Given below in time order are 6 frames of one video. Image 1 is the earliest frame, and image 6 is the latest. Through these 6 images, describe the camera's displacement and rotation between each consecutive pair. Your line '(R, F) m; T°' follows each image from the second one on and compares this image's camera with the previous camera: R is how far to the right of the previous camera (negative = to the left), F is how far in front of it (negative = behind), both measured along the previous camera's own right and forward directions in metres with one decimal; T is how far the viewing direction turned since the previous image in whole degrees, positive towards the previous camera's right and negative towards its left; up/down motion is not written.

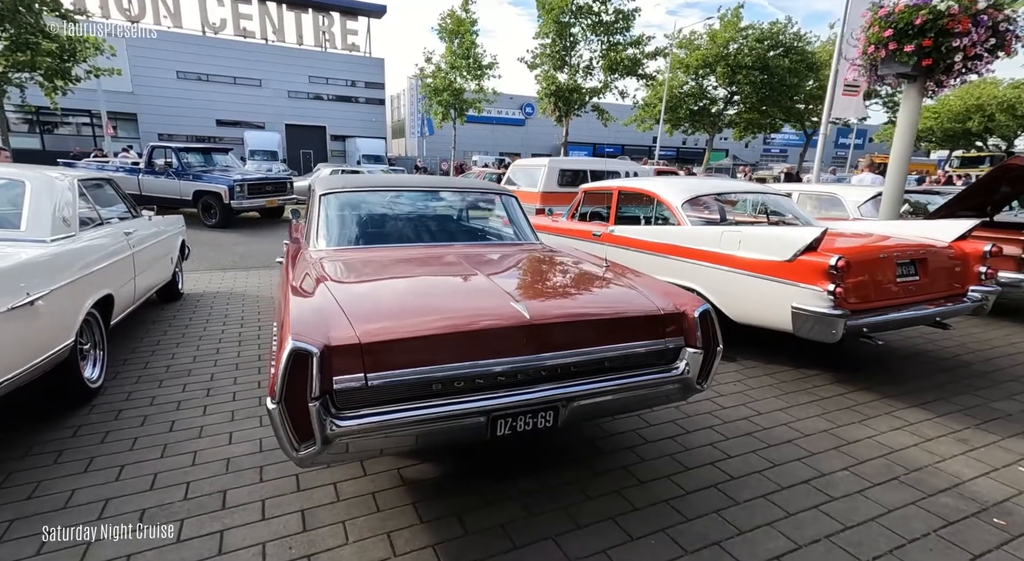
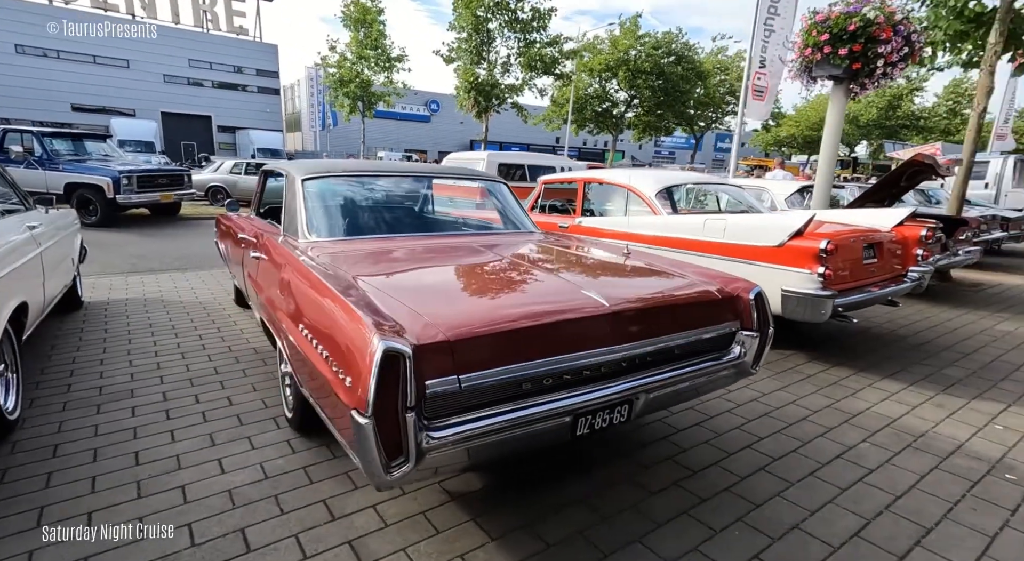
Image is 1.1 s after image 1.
(-0.7, +0.3) m; +11°
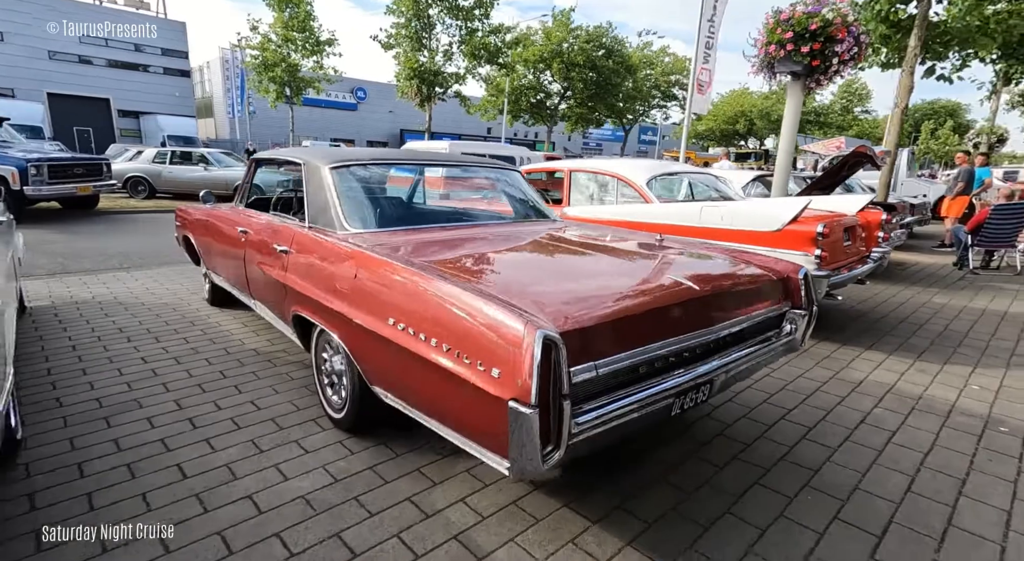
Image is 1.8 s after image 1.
(-0.7, +0.1) m; +8°
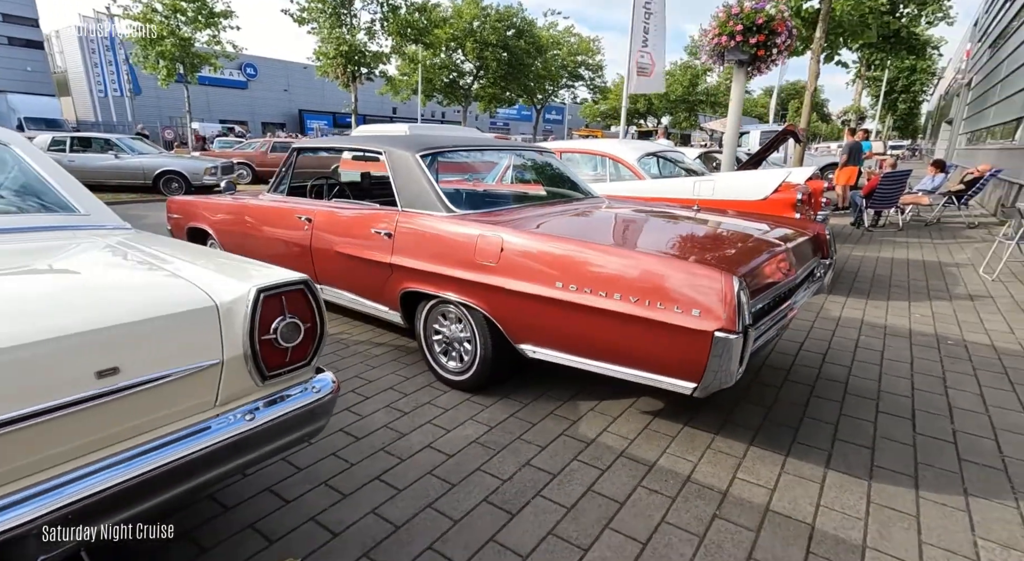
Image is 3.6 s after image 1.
(-1.1, -0.3) m; +10°
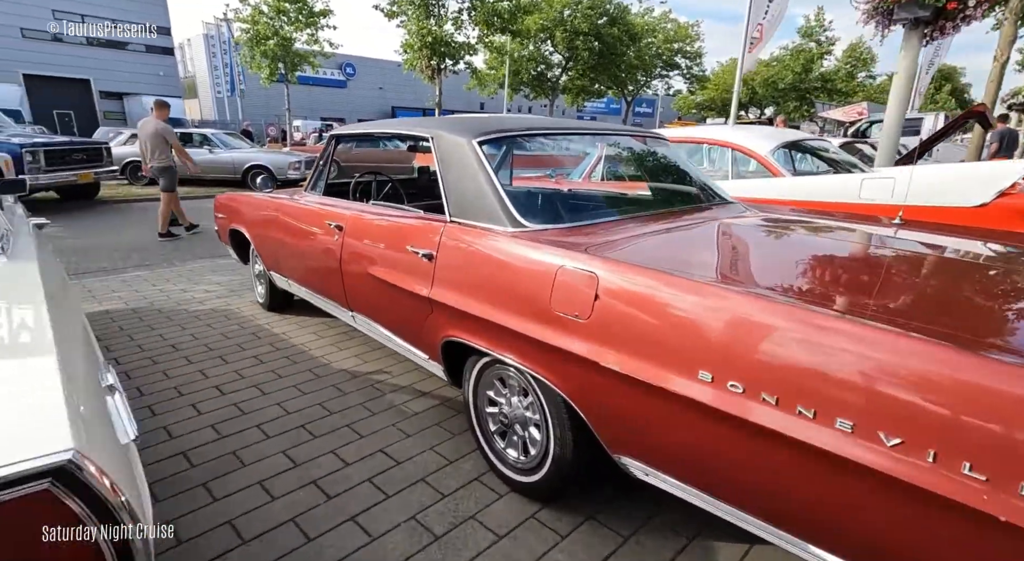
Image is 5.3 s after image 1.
(-0.1, +1.1) m; -9°
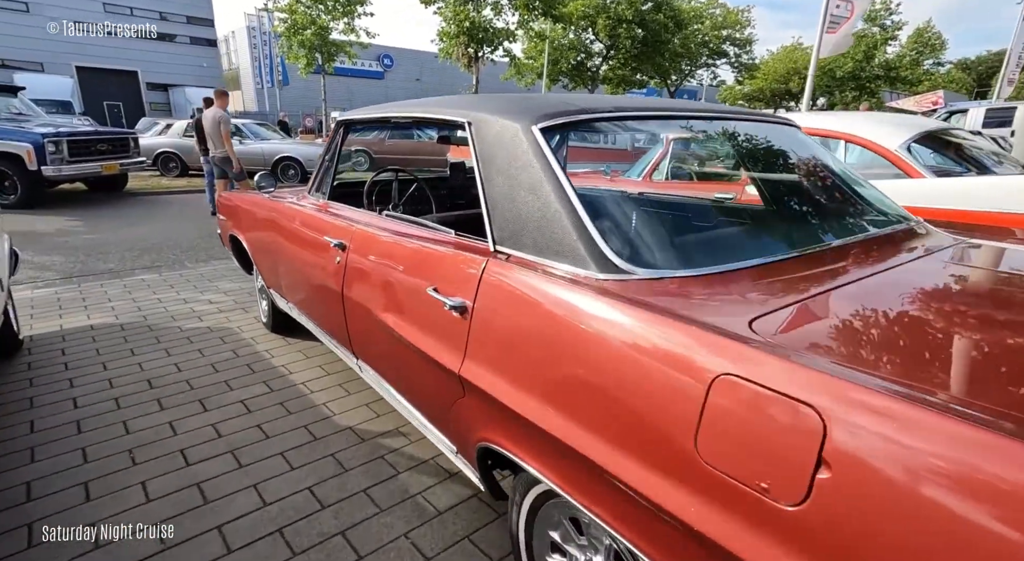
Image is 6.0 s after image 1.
(-0.1, +0.9) m; -4°
